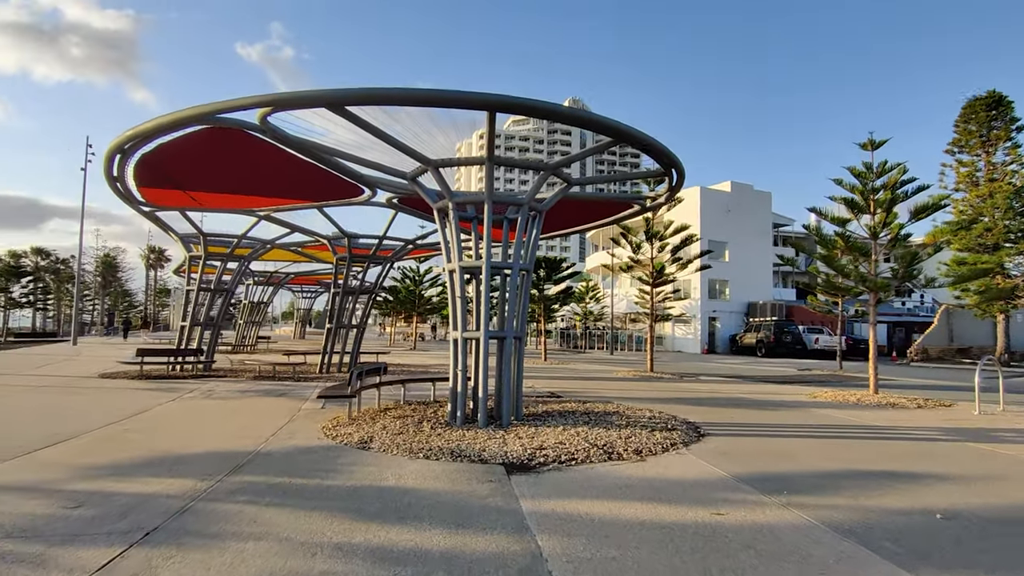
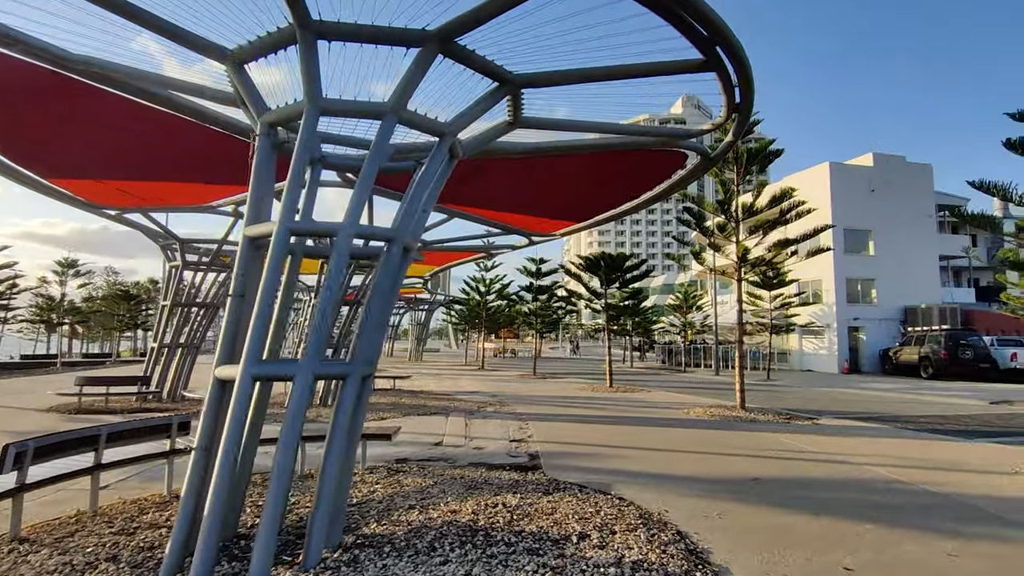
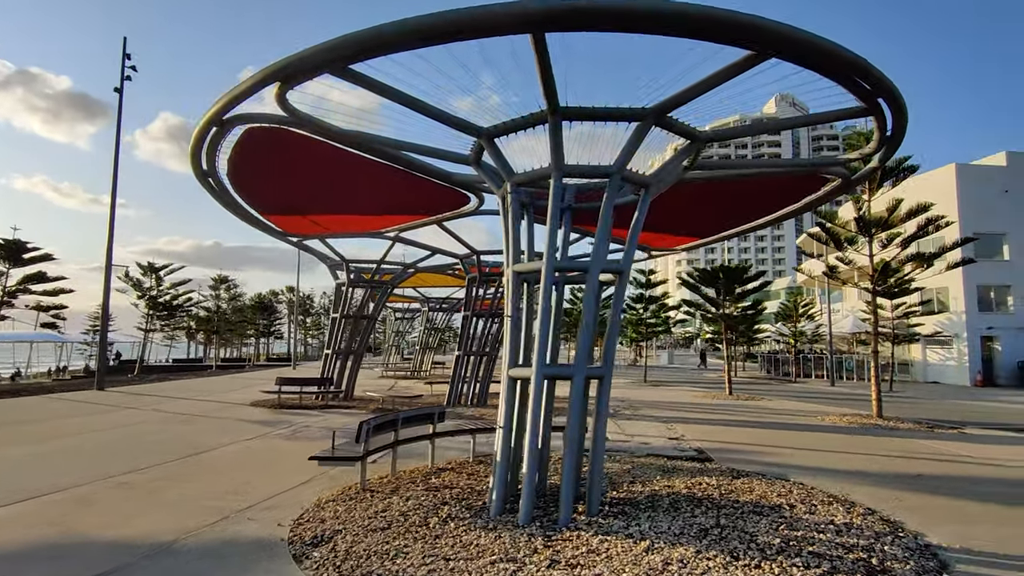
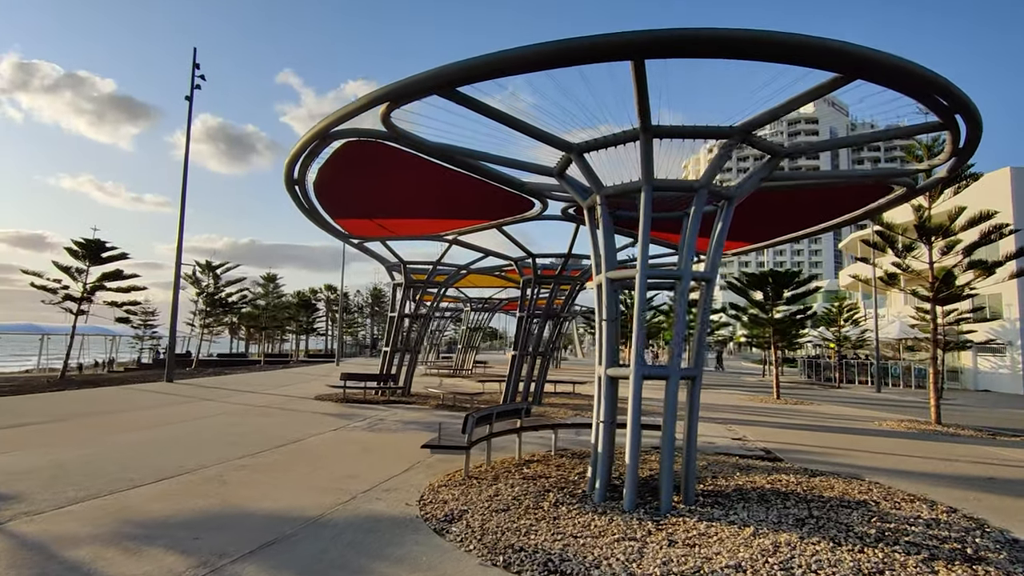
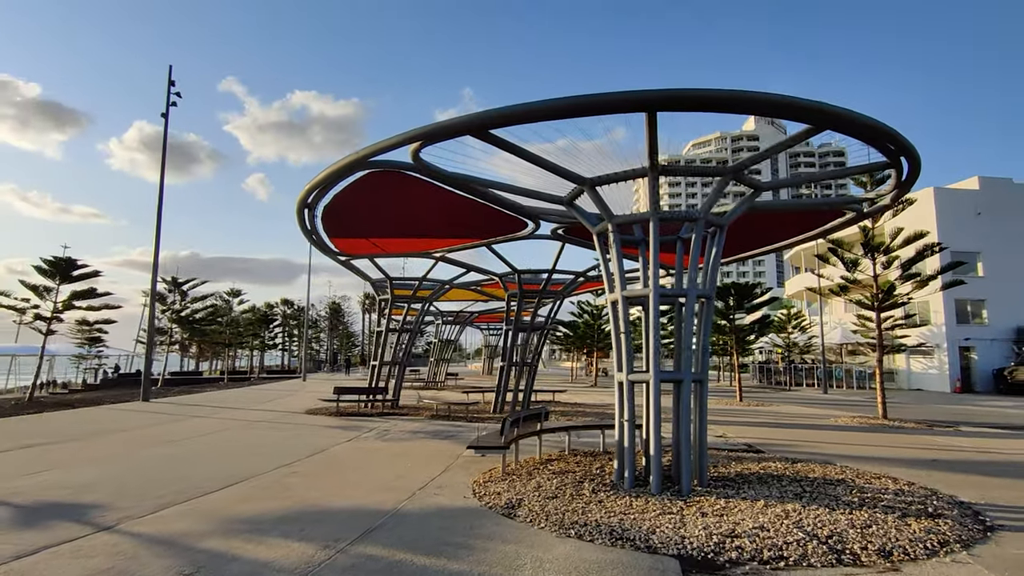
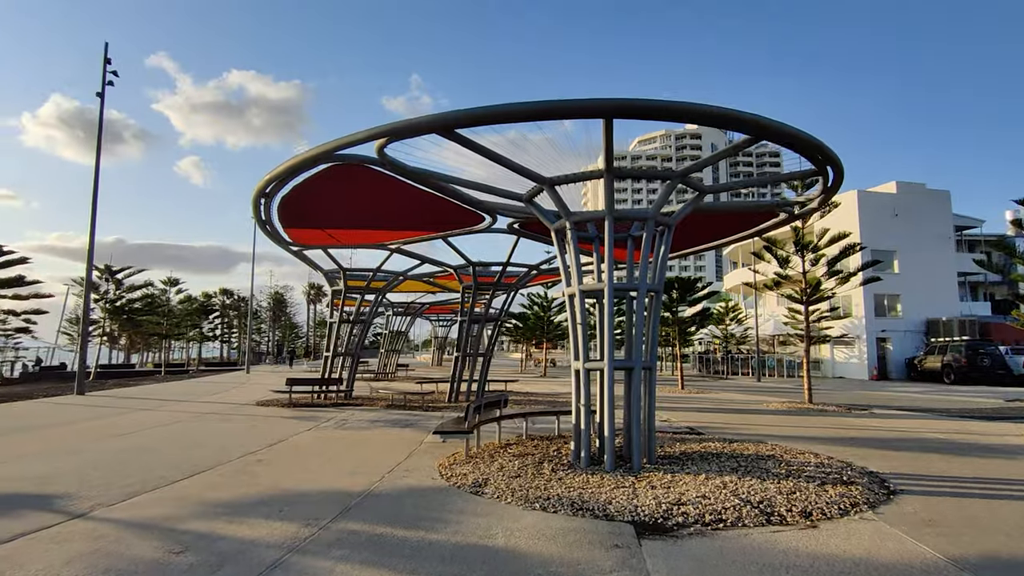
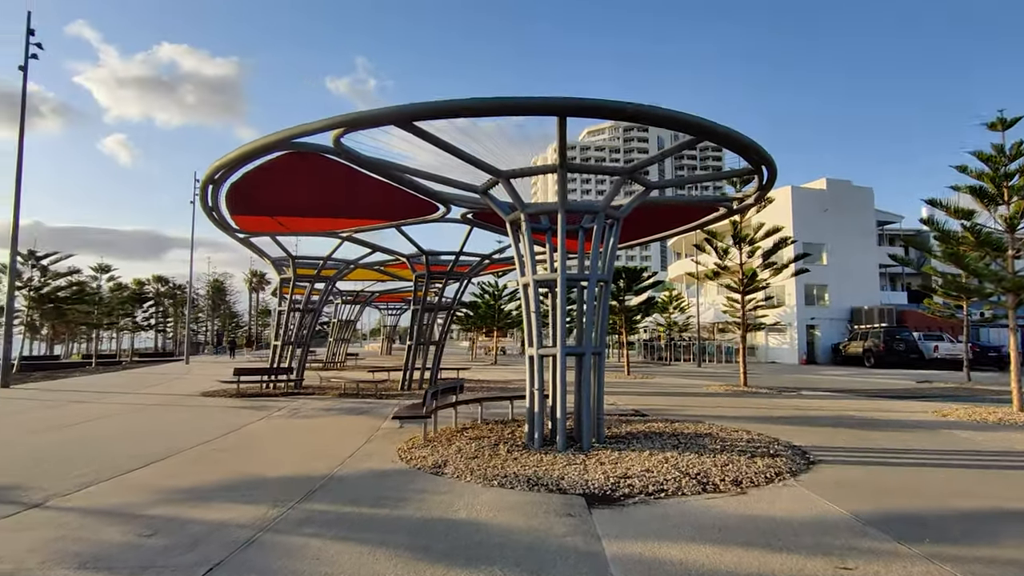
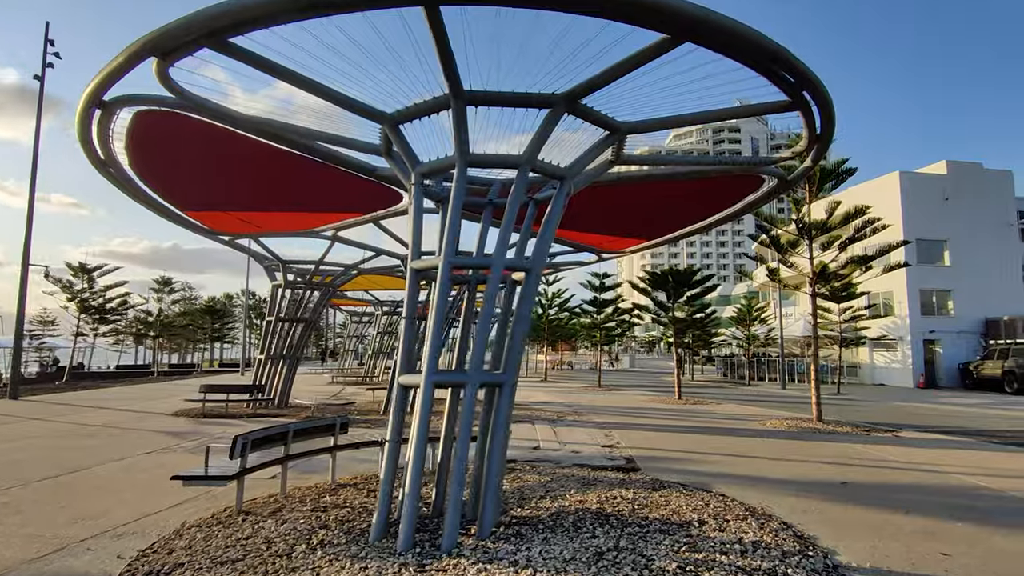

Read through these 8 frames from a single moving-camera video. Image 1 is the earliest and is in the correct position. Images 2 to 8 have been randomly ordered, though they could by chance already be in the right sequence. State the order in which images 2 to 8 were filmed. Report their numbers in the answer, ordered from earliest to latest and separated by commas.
7, 6, 5, 4, 3, 8, 2
